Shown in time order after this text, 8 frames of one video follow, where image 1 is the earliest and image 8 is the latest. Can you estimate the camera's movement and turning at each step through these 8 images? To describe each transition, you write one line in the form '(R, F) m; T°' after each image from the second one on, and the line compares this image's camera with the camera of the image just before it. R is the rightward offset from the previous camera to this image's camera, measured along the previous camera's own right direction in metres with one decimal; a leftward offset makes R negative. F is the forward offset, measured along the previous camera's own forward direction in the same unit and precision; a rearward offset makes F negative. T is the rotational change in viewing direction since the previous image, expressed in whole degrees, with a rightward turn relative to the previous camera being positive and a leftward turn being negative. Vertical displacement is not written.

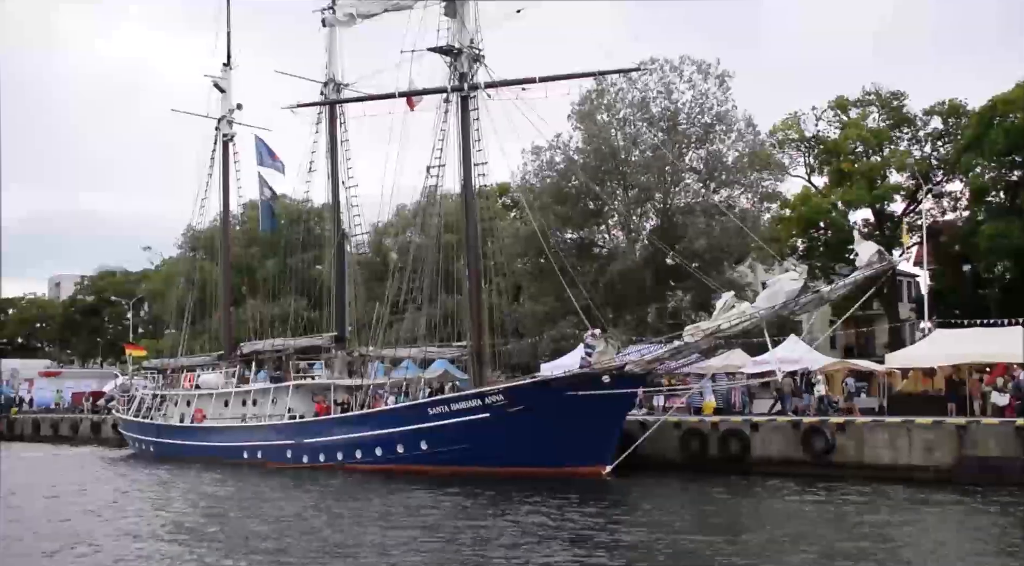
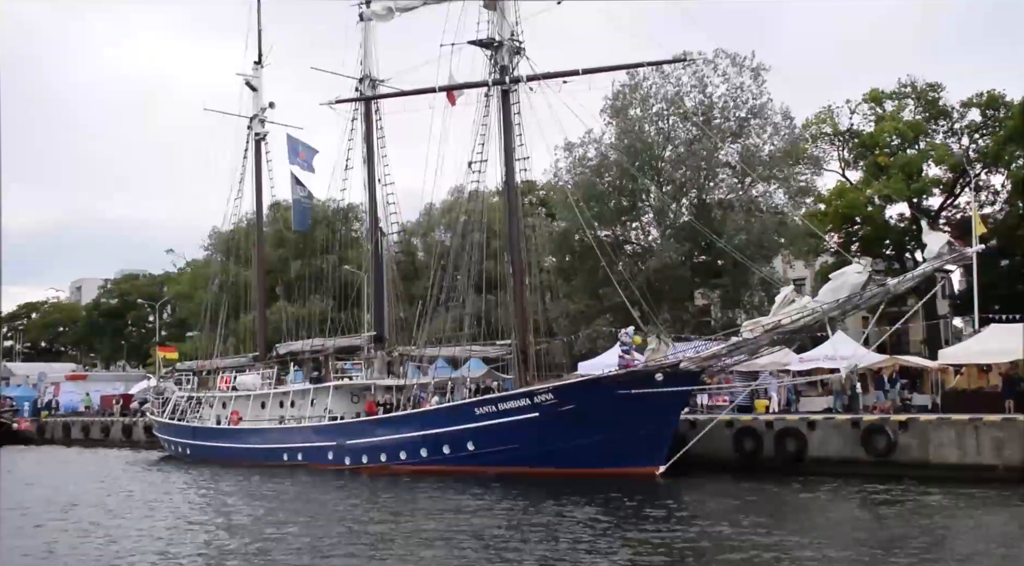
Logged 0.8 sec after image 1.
(-0.7, +0.5) m; -1°
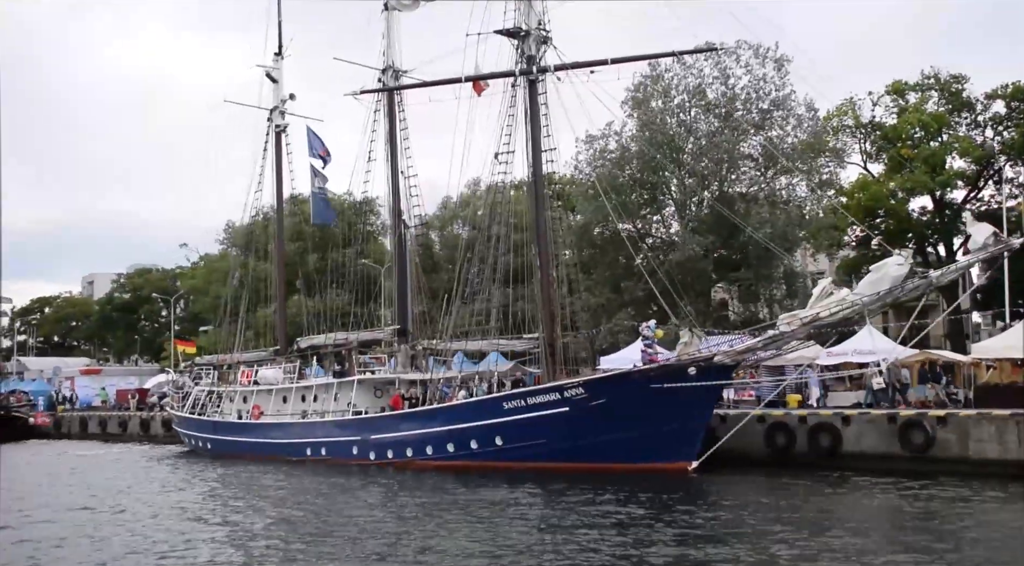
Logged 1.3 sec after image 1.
(-0.5, +0.3) m; 0°
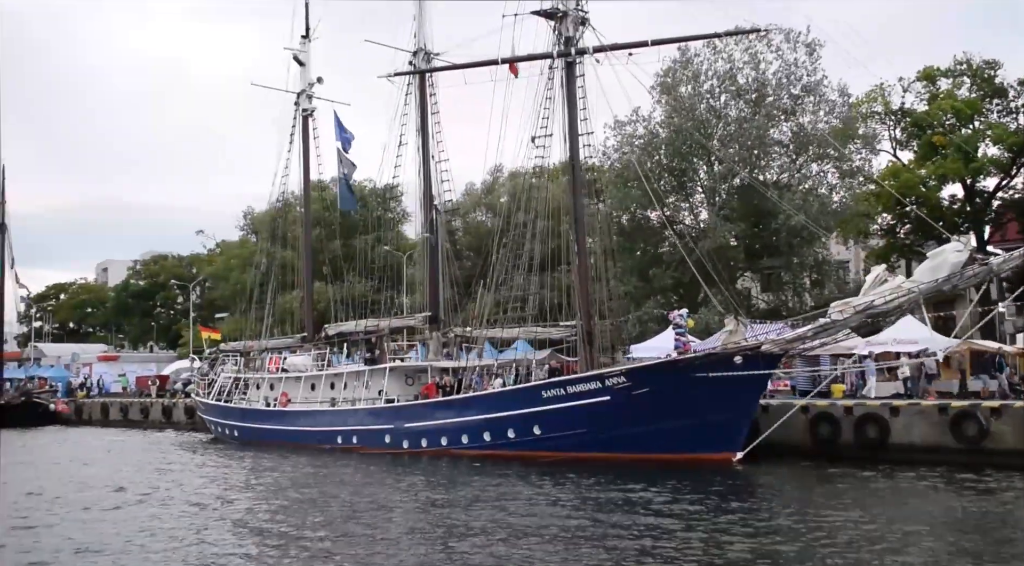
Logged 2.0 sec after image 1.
(-0.7, +0.5) m; -1°
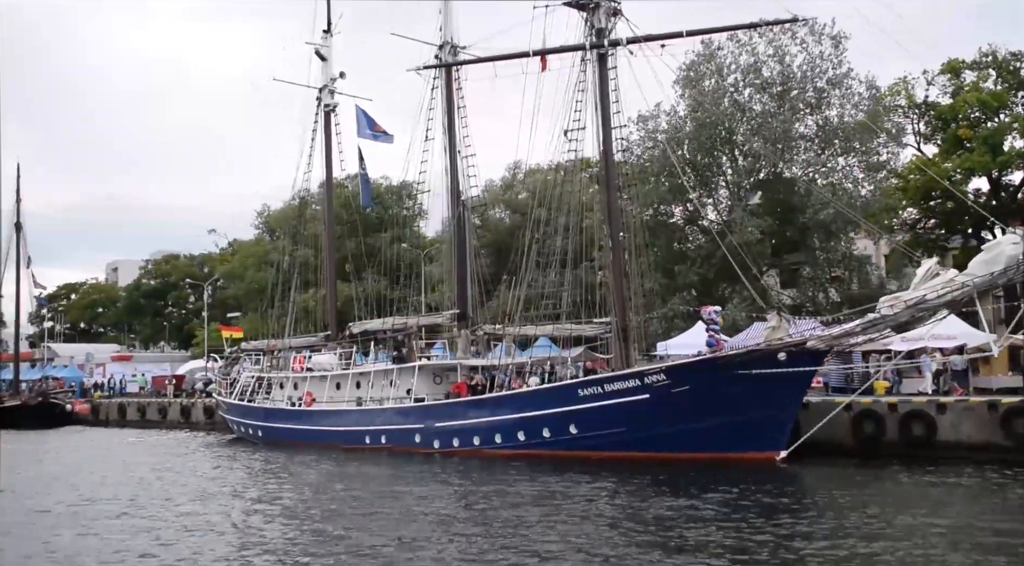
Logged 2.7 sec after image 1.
(-0.6, +0.5) m; 0°
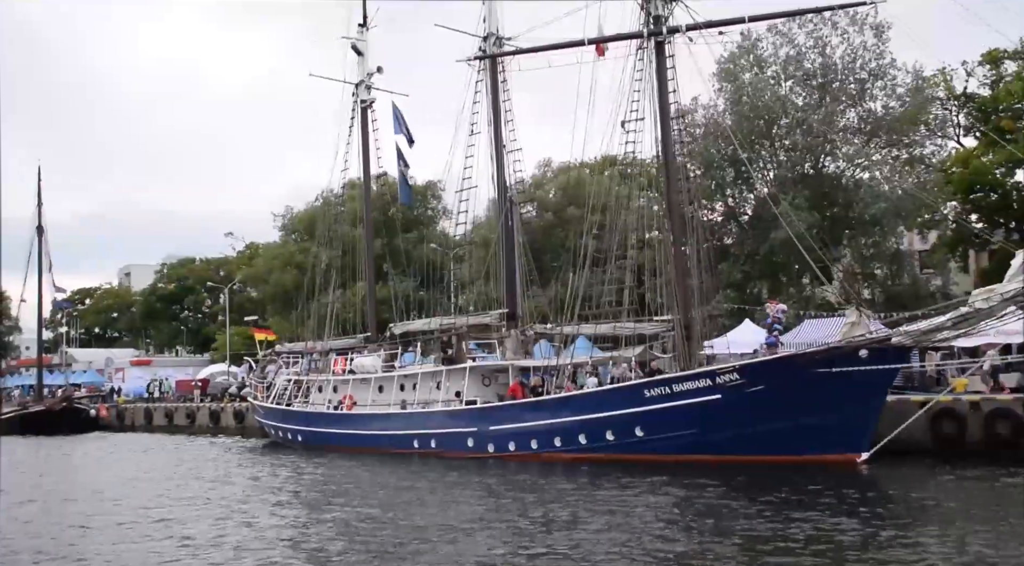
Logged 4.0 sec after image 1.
(-1.2, +0.9) m; 0°
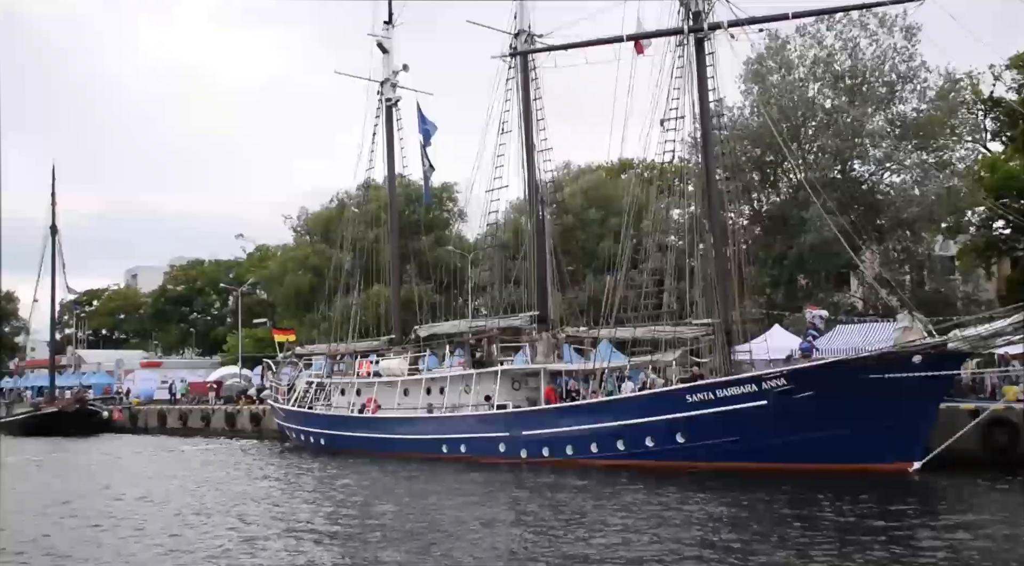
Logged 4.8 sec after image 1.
(-0.7, +0.6) m; 0°
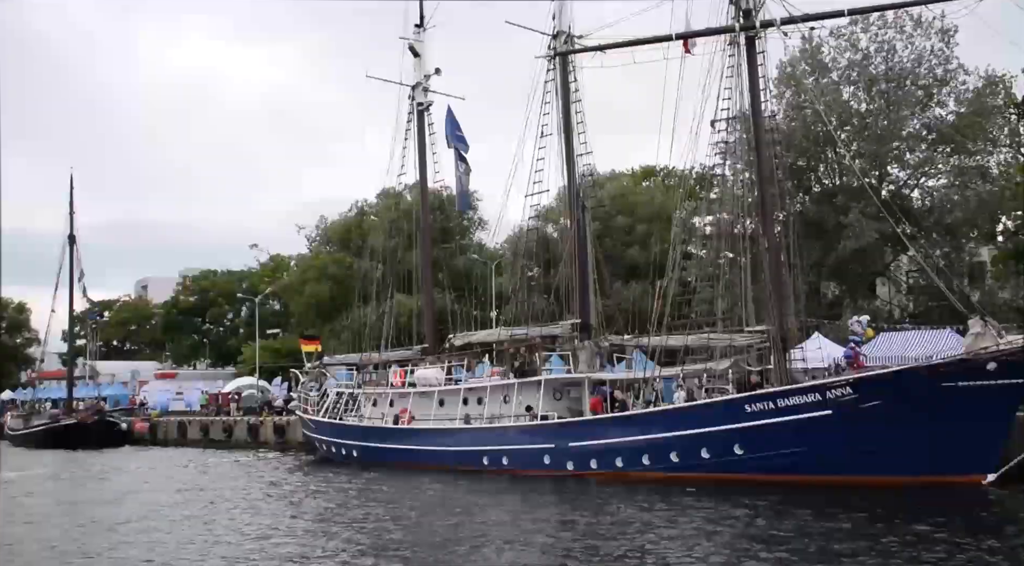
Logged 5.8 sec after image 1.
(-0.9, +0.7) m; 0°
